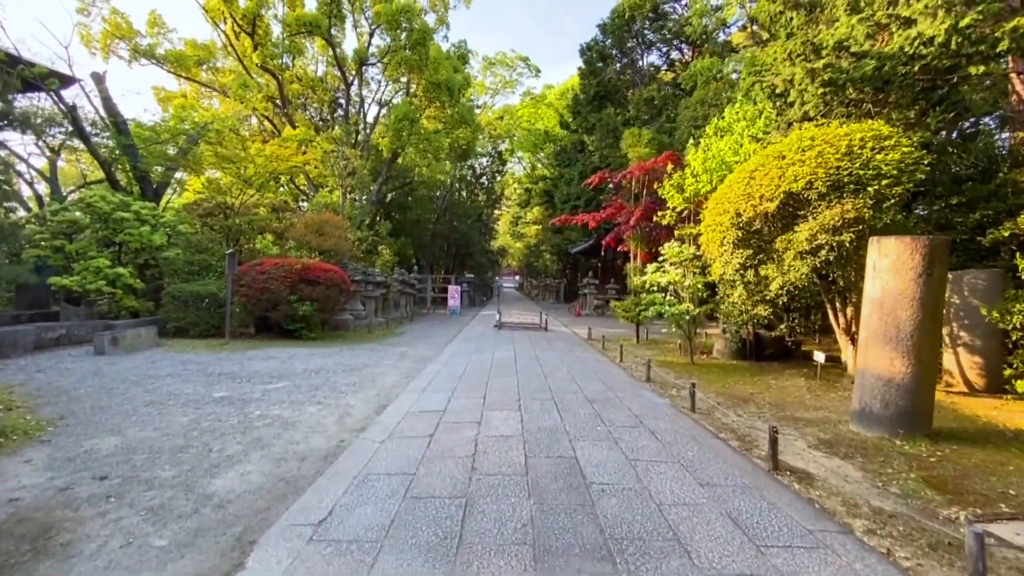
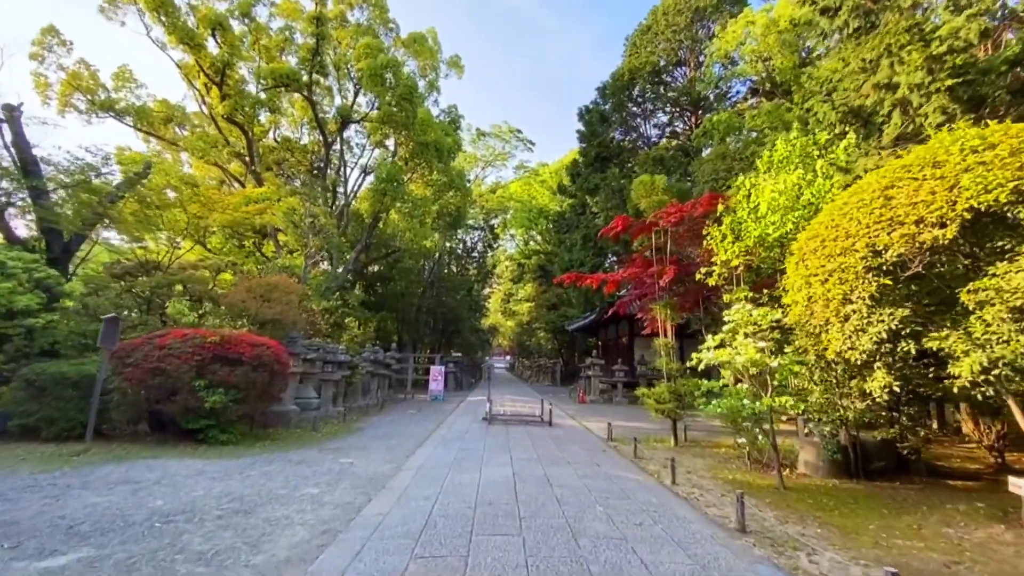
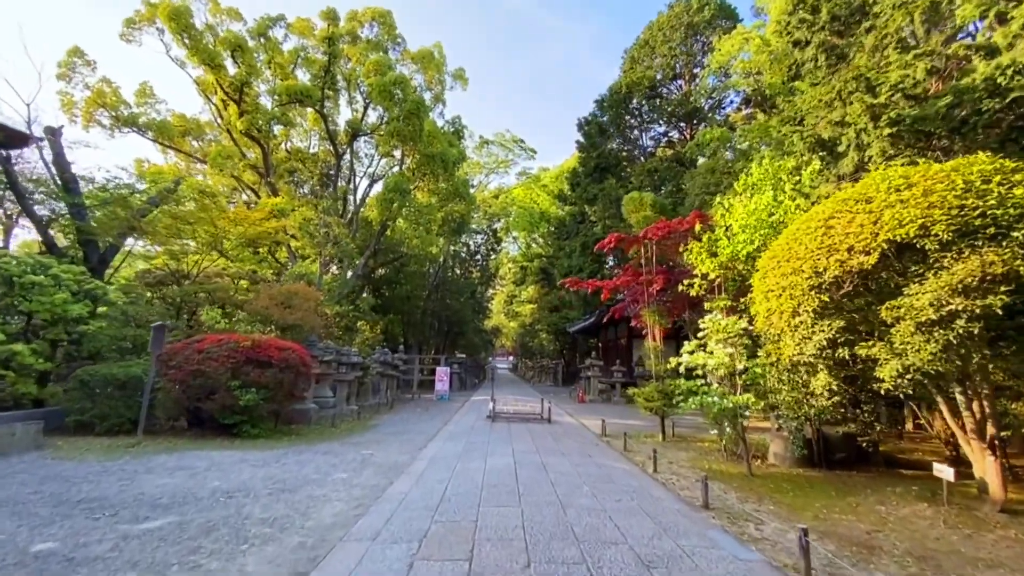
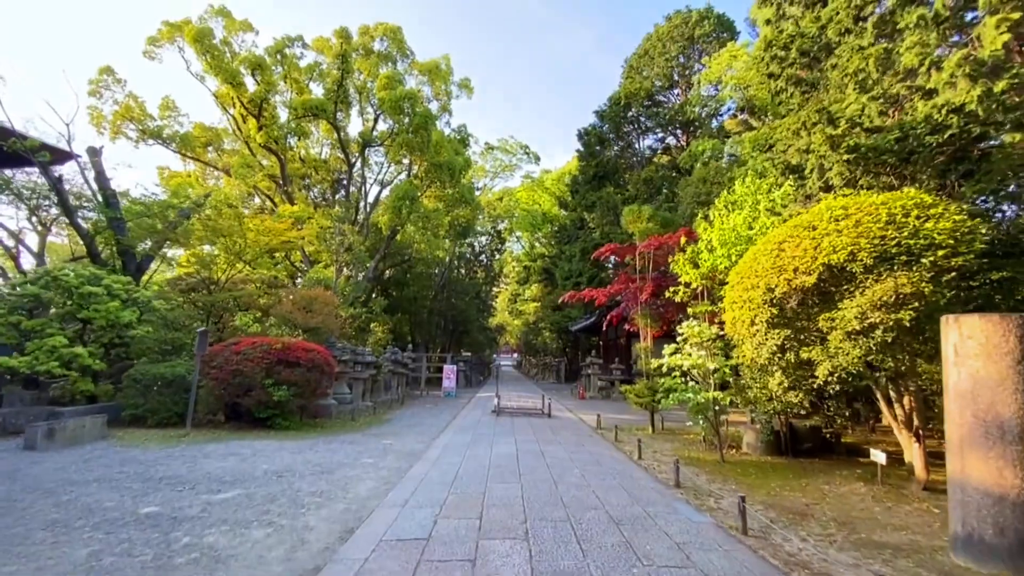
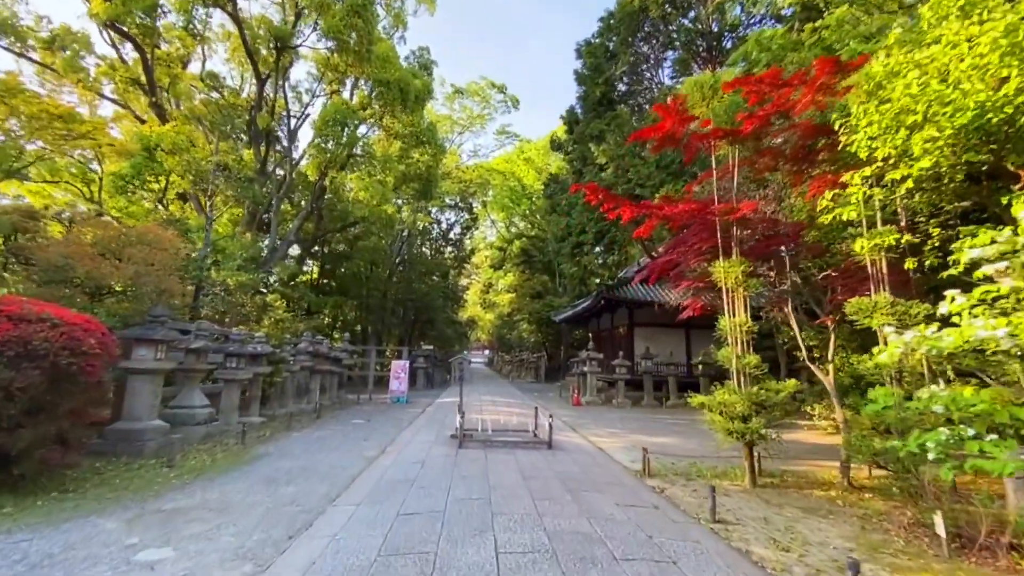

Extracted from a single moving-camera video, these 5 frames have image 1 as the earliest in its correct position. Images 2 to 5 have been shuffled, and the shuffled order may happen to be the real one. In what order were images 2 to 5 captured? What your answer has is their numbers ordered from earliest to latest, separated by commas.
4, 3, 2, 5
